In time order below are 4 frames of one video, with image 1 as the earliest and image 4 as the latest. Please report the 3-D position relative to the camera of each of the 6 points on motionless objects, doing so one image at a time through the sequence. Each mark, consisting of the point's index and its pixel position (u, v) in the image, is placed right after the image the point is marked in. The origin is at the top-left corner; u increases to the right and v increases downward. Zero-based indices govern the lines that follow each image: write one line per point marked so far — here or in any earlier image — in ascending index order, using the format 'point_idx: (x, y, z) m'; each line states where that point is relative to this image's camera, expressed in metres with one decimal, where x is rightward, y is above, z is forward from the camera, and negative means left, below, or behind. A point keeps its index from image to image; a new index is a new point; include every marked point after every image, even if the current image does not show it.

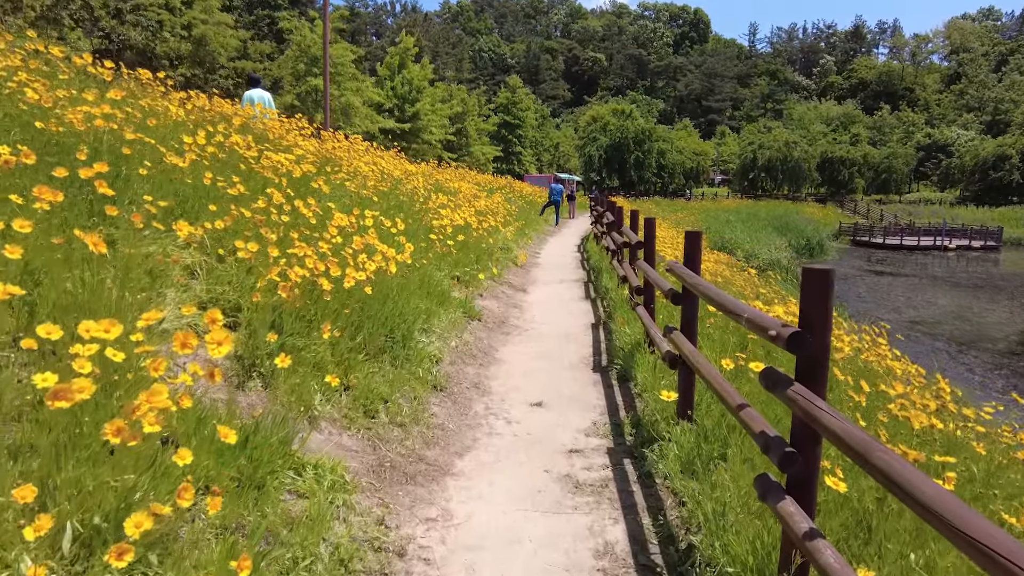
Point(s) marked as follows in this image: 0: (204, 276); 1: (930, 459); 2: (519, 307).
0: (-2.0, +0.1, +4.1) m
1: (+2.3, -0.9, +3.4) m
2: (+0.1, -0.2, +8.1) m
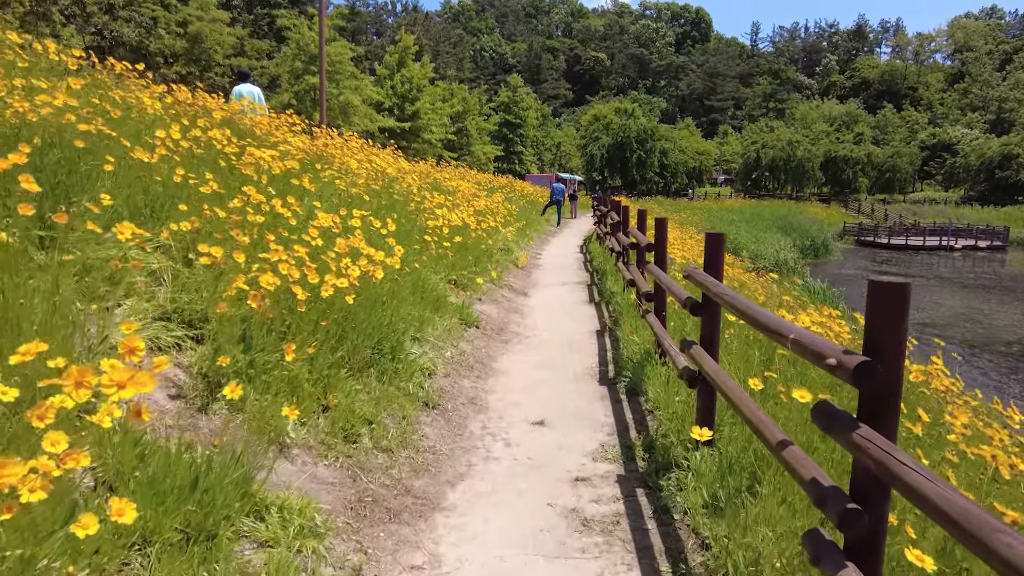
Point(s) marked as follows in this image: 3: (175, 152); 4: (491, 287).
0: (-2.0, 0.0, +3.6) m
1: (+2.3, -1.0, +3.0) m
2: (+0.1, -0.3, +7.7) m
3: (-2.5, +1.0, +4.8) m
4: (-0.3, 0.0, +8.2) m
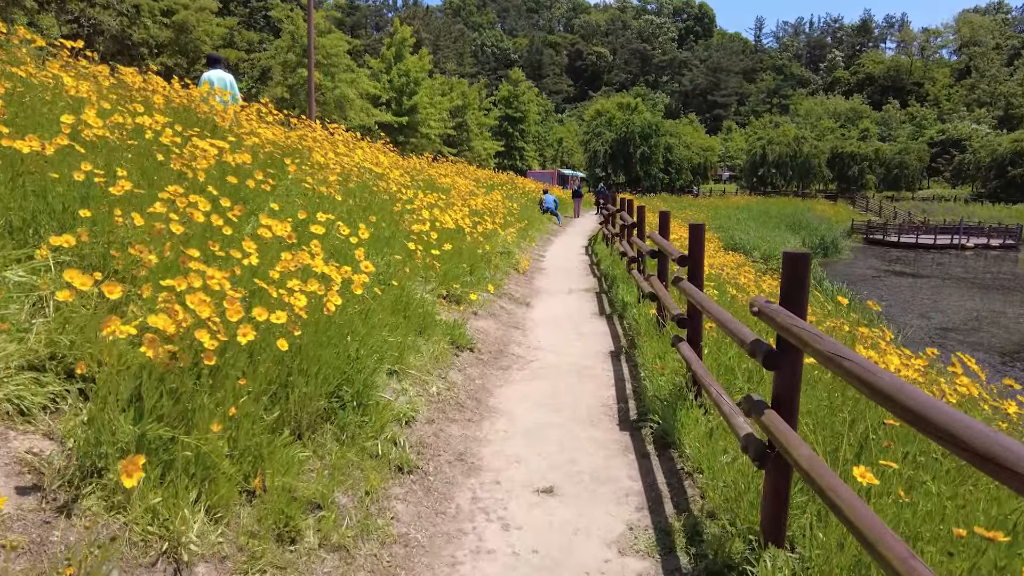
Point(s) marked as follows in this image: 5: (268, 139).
0: (-2.0, -0.1, +2.7) m
1: (+2.2, -1.1, +2.1) m
2: (+0.1, -0.4, +6.8) m
3: (-2.5, +0.9, +3.8) m
4: (-0.3, -0.1, +7.3) m
5: (-2.5, +1.5, +6.5) m
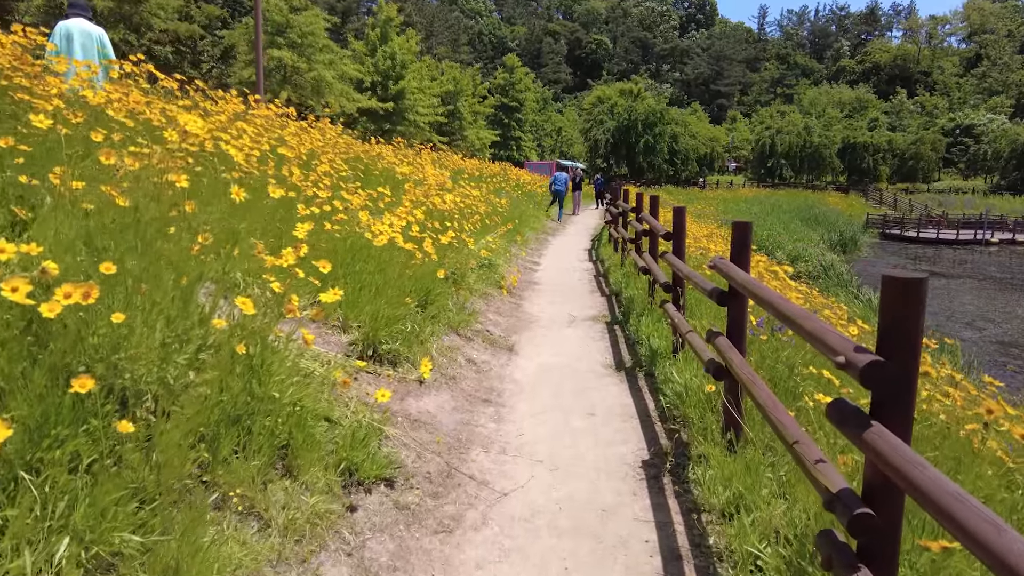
0: (-2.2, -0.5, +0.2) m
1: (+2.0, -1.5, -0.4) m
2: (-0.1, -0.8, +4.3) m
3: (-2.8, +0.5, +1.4) m
4: (-0.5, -0.4, +4.8) m
5: (-2.7, +1.2, +4.0) m
